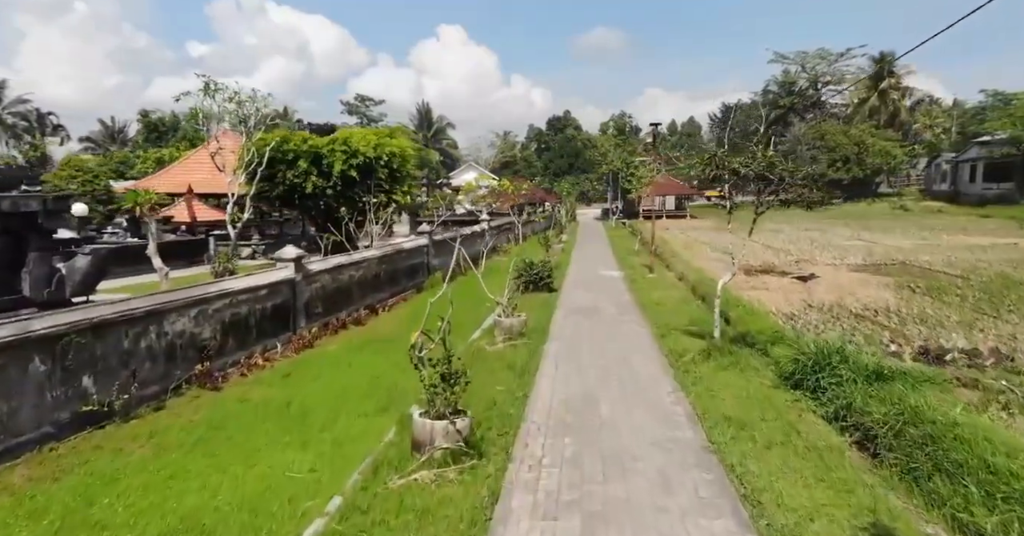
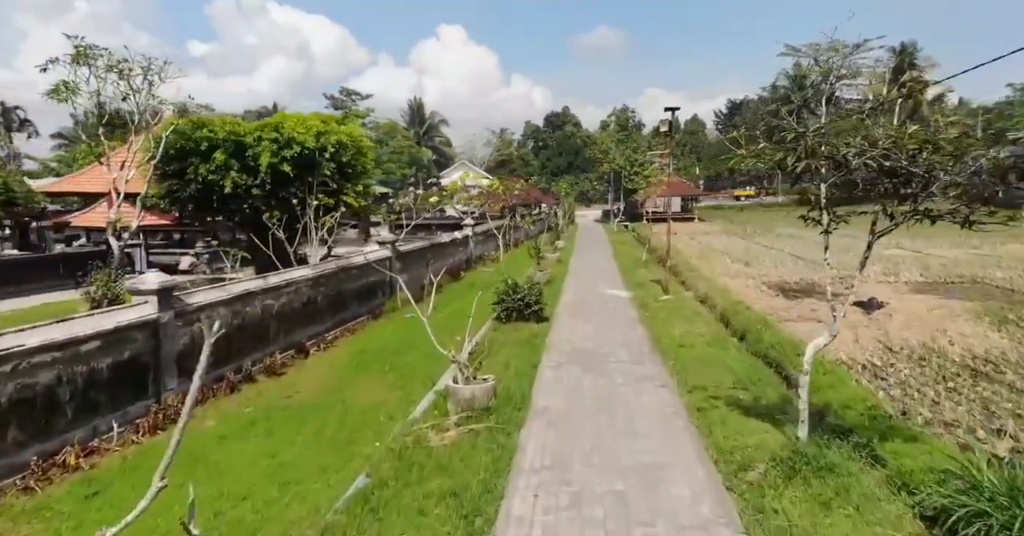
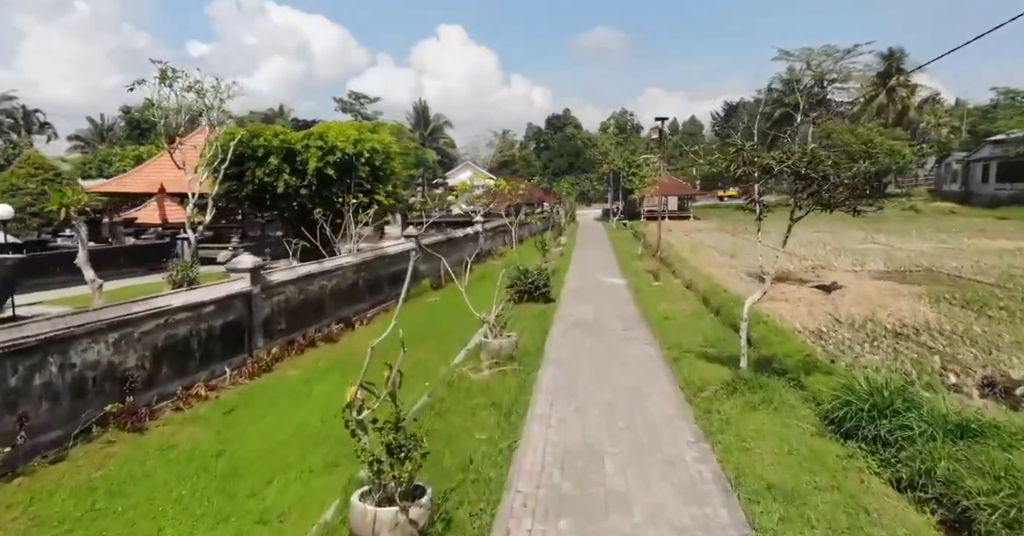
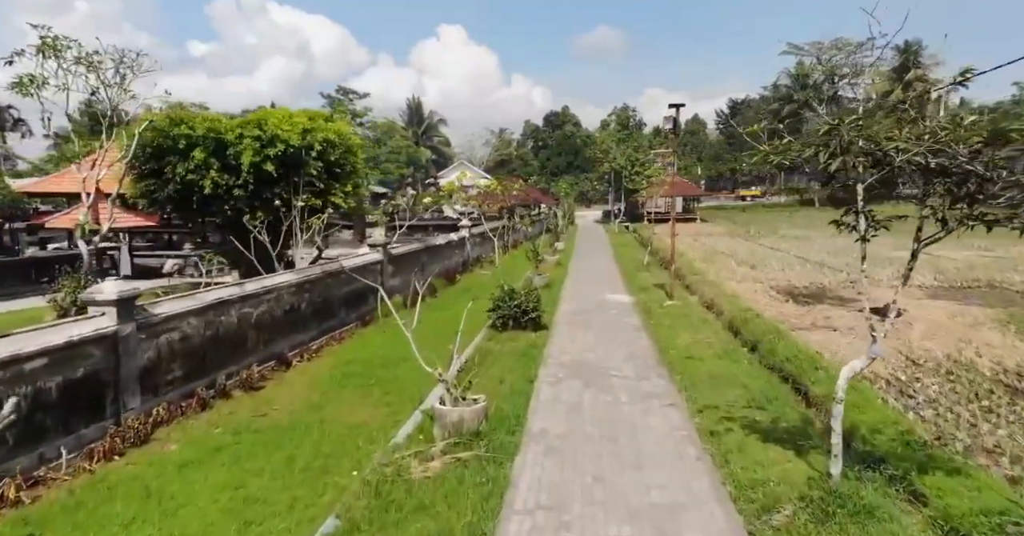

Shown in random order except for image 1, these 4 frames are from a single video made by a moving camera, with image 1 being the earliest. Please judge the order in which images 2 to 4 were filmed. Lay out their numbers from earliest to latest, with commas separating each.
3, 2, 4
